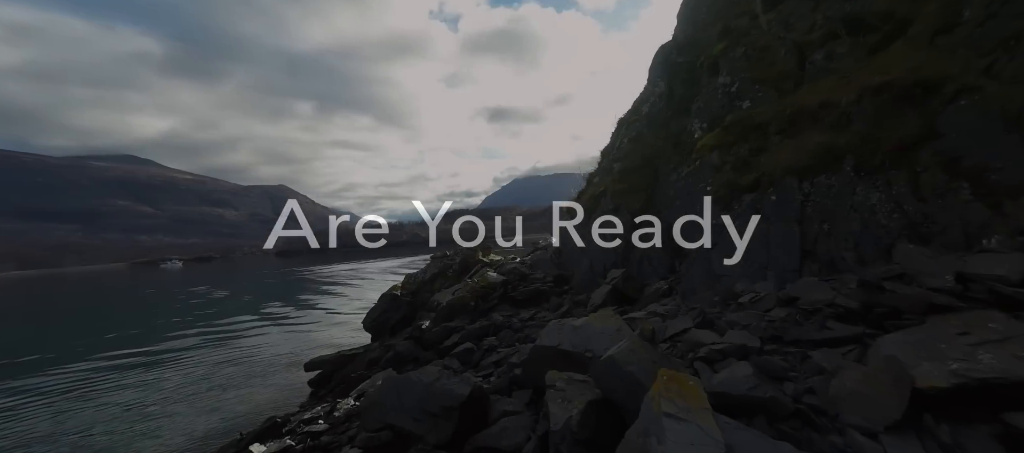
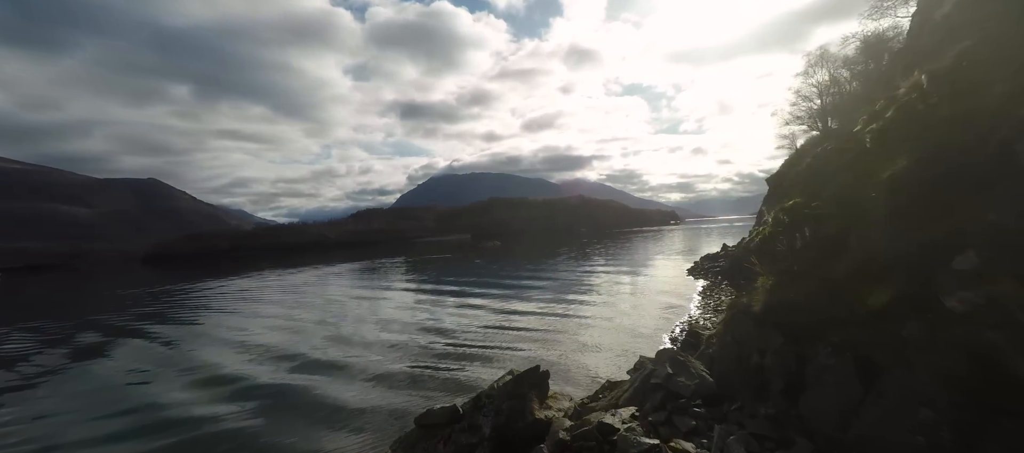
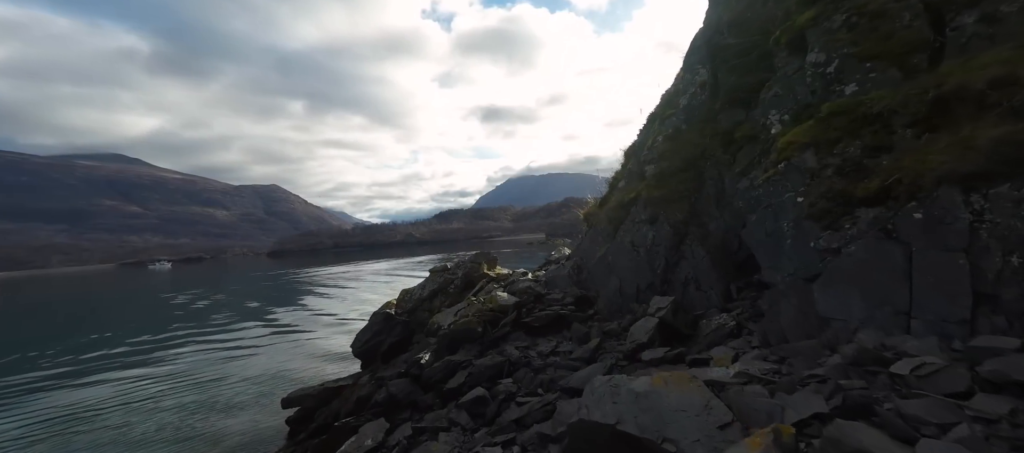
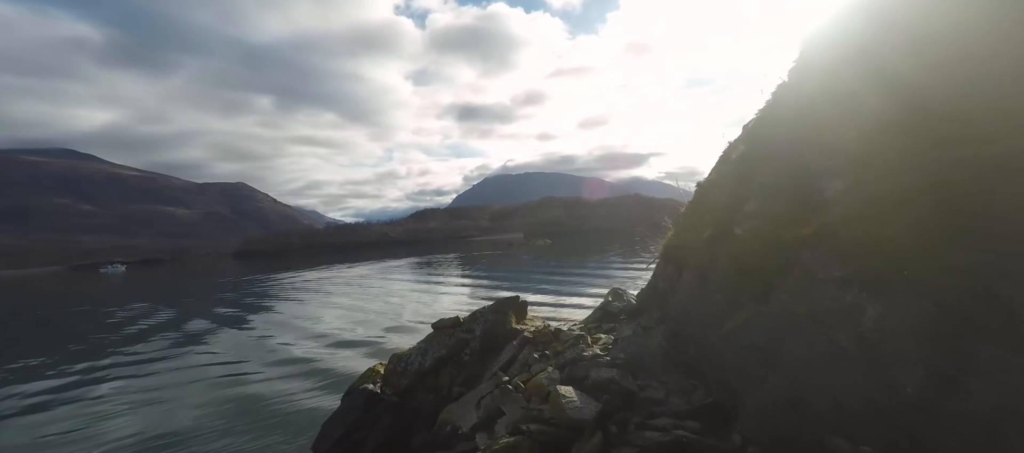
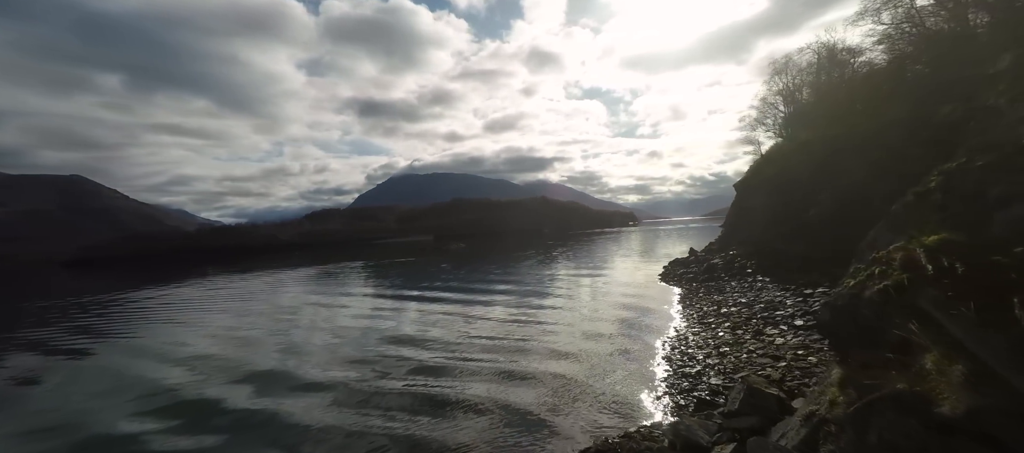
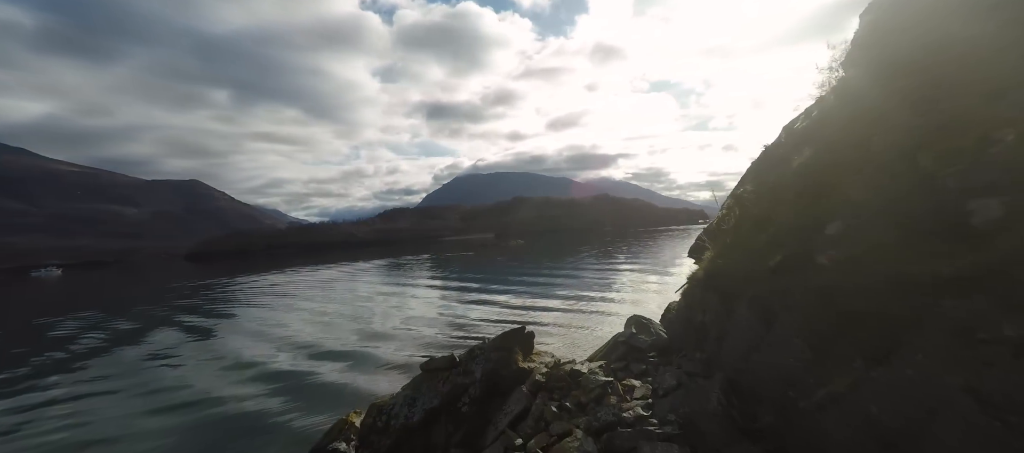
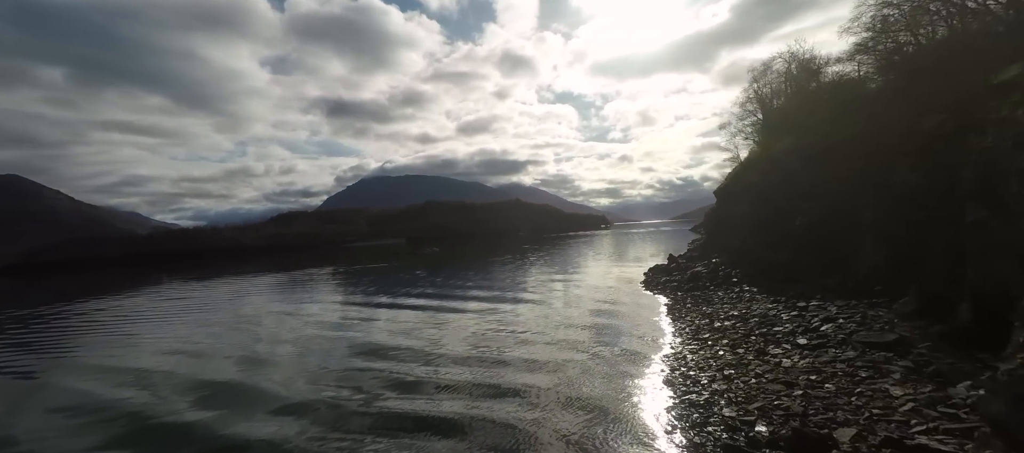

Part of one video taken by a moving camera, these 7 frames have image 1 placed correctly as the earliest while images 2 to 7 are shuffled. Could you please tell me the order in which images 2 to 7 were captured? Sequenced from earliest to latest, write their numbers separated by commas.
3, 4, 6, 2, 5, 7
